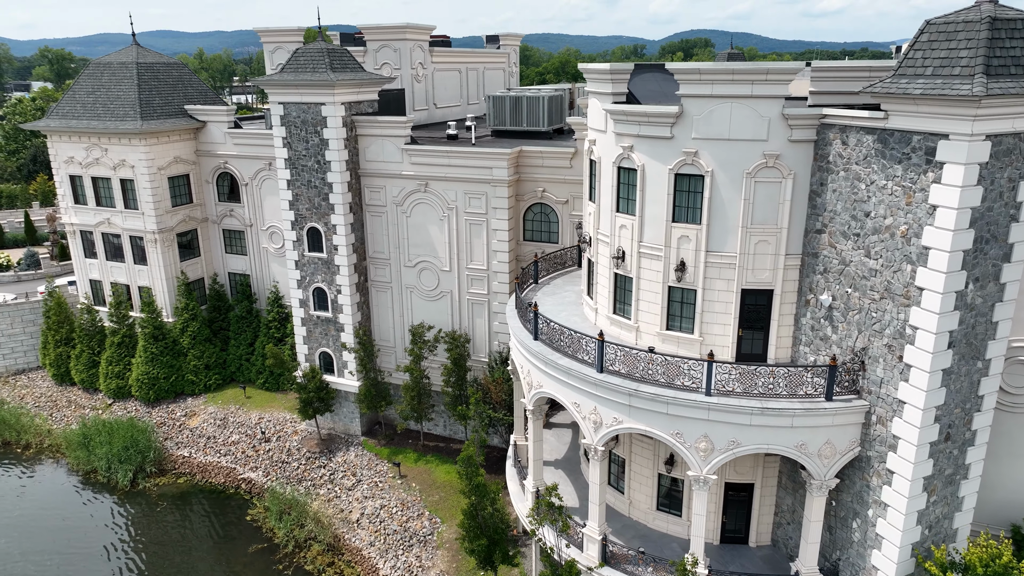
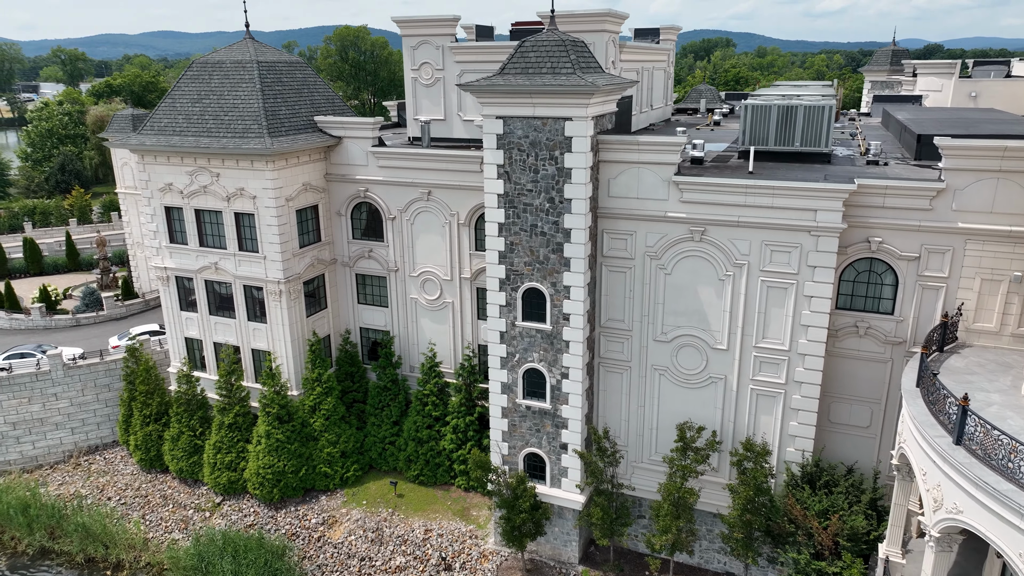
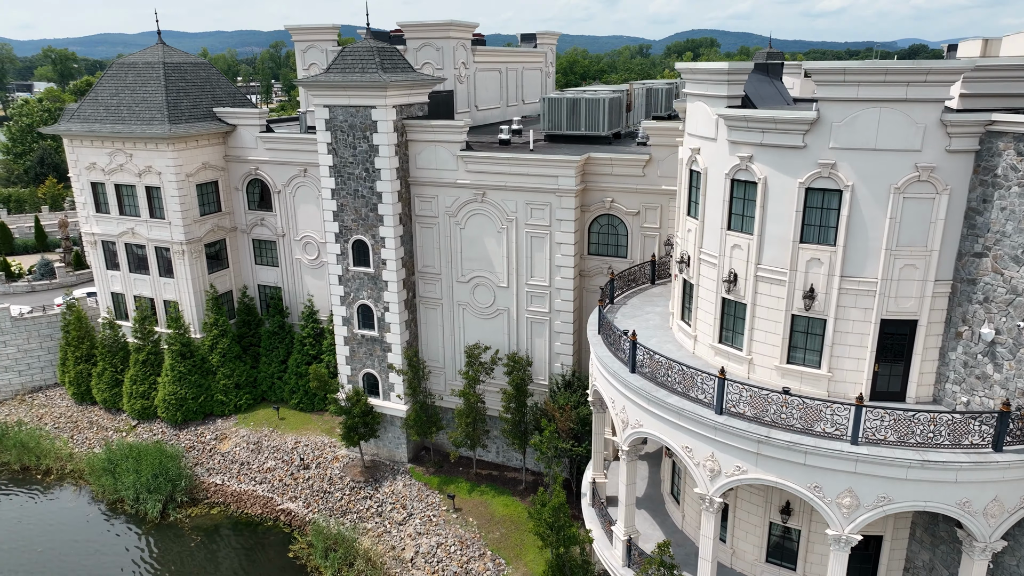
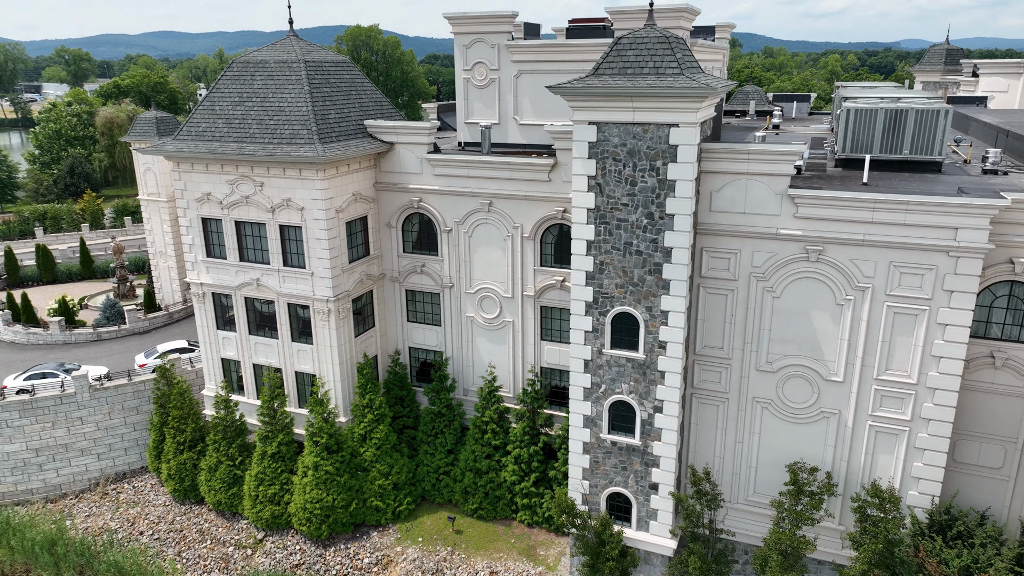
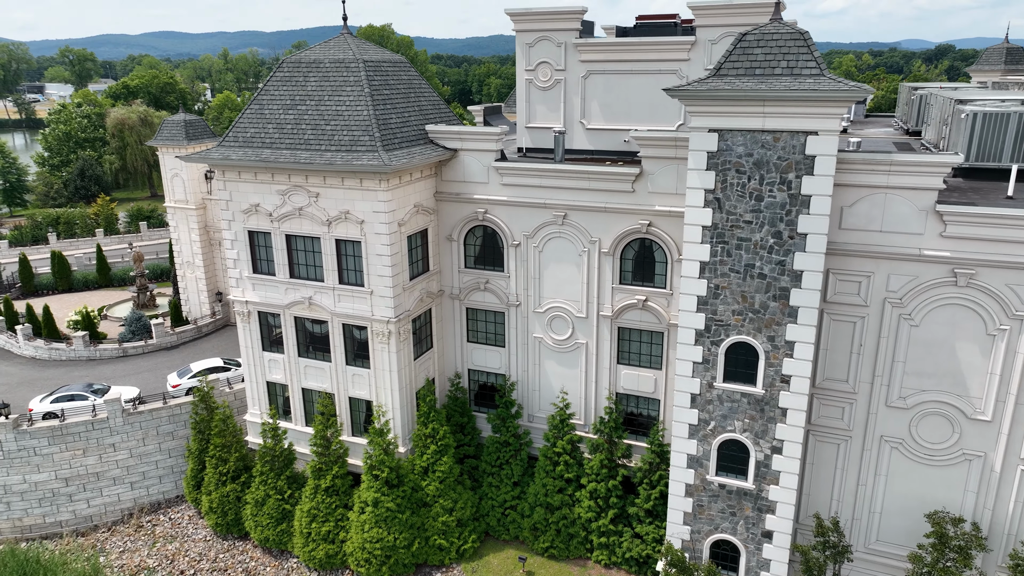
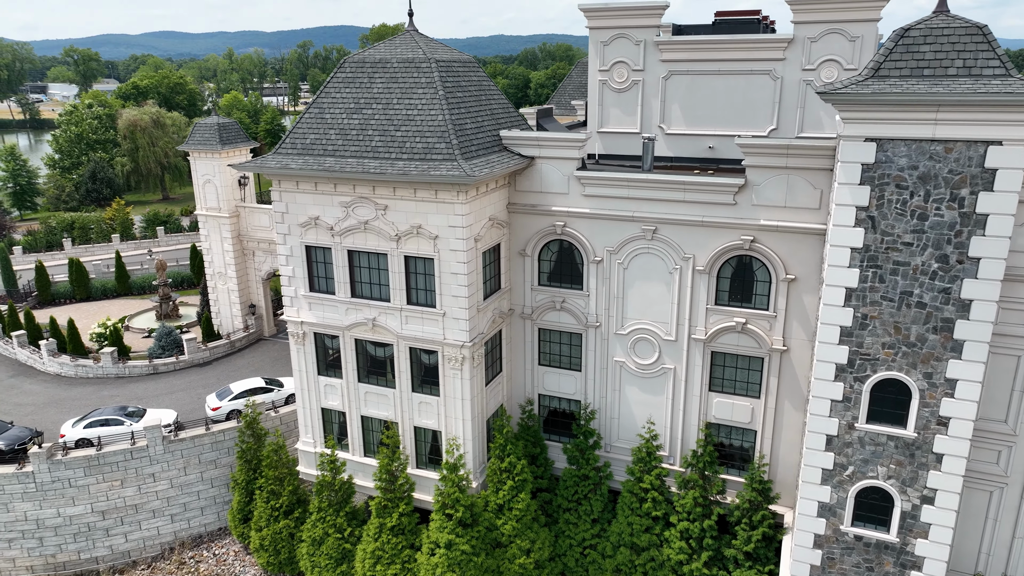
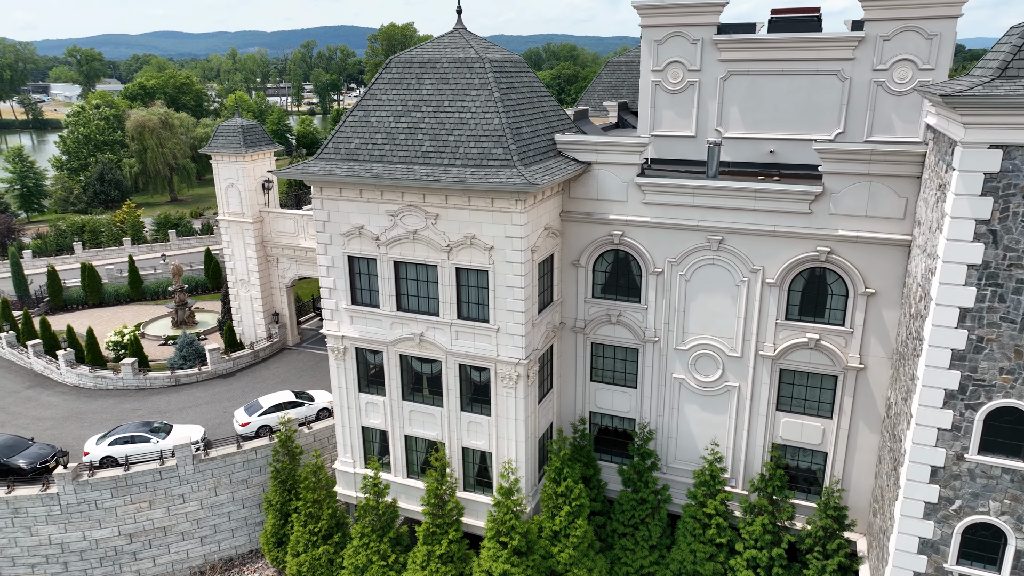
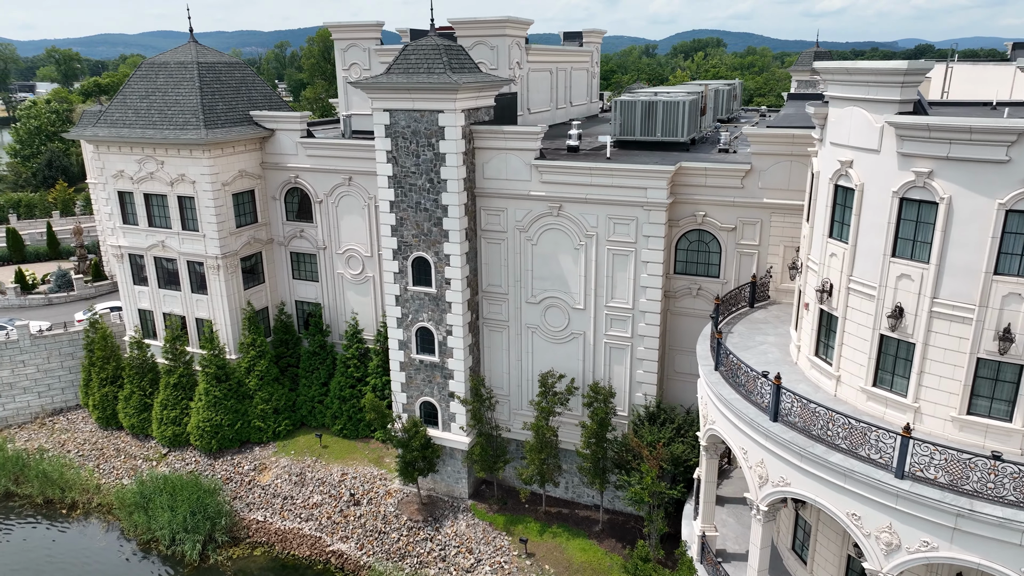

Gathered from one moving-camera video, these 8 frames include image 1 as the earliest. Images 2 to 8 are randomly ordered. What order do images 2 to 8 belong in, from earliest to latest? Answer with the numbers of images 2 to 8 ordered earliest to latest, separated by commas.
3, 8, 2, 4, 5, 6, 7
